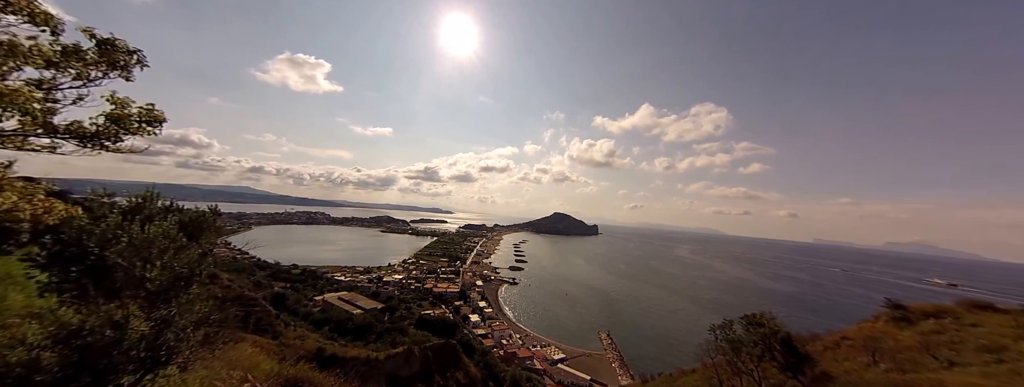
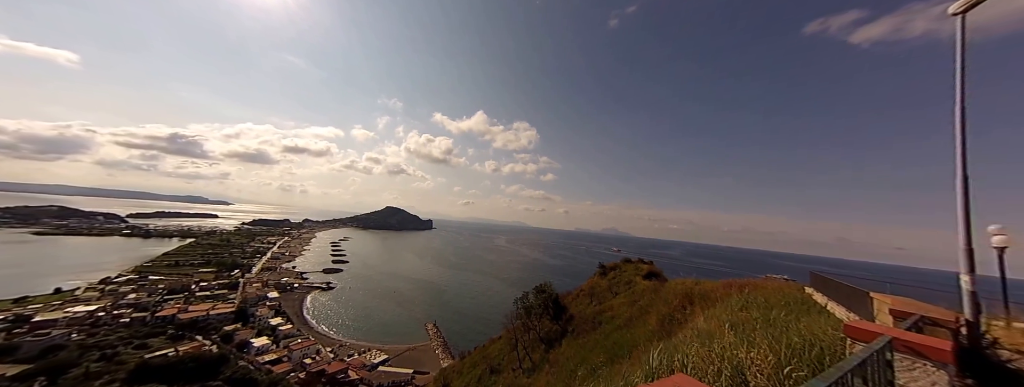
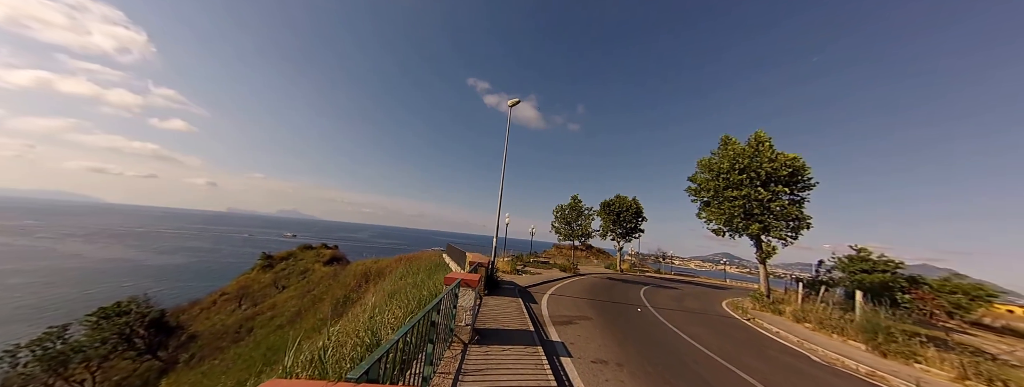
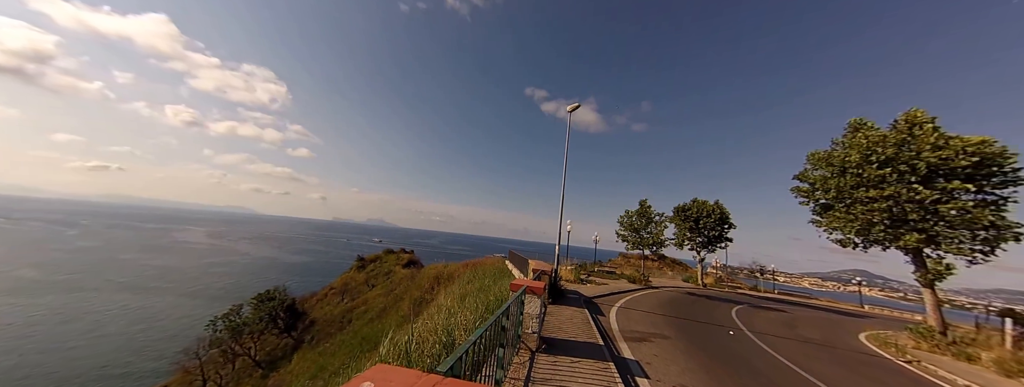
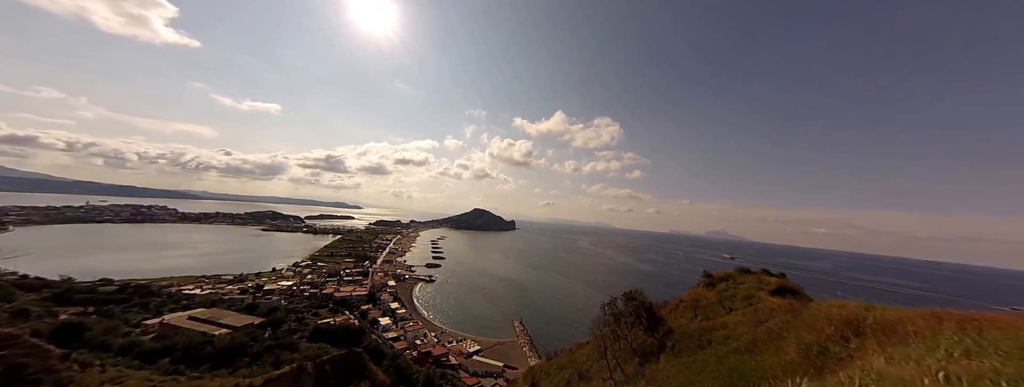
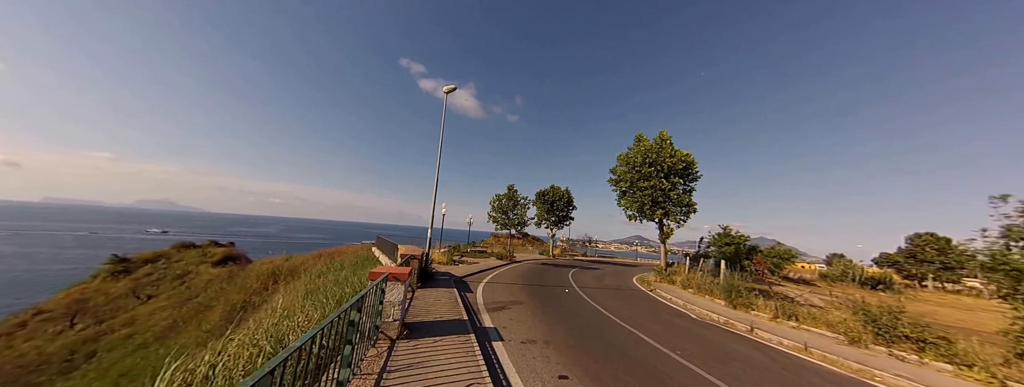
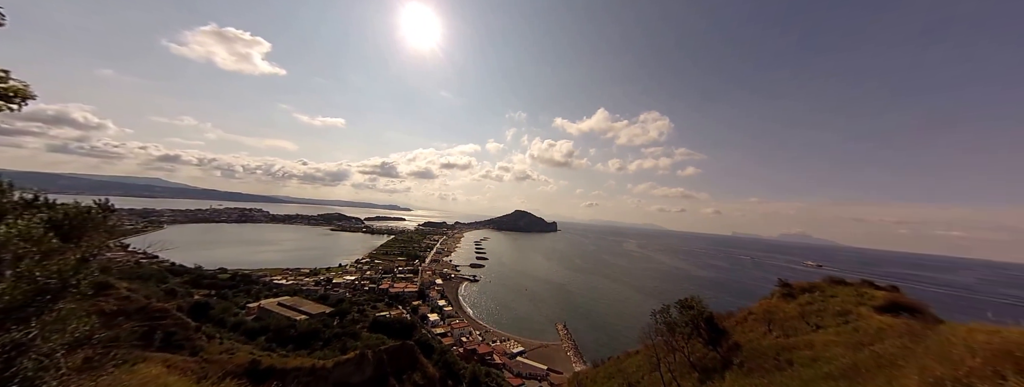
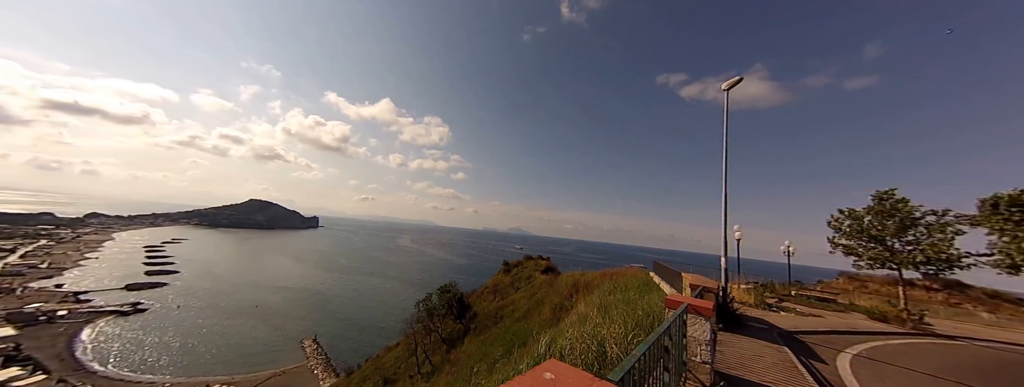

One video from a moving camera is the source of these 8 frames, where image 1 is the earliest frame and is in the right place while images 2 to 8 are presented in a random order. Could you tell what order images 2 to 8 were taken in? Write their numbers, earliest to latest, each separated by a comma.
7, 5, 2, 8, 4, 3, 6
